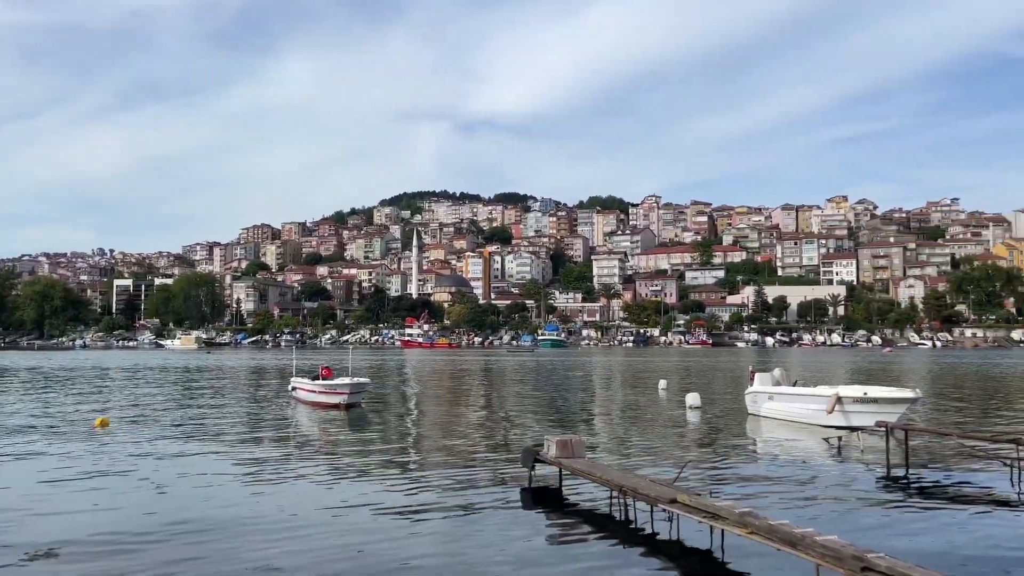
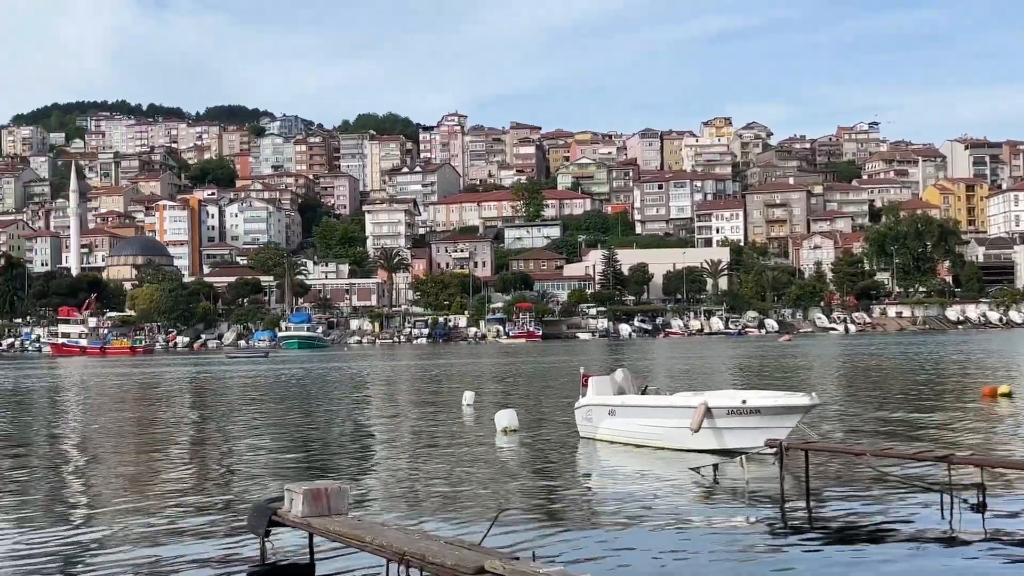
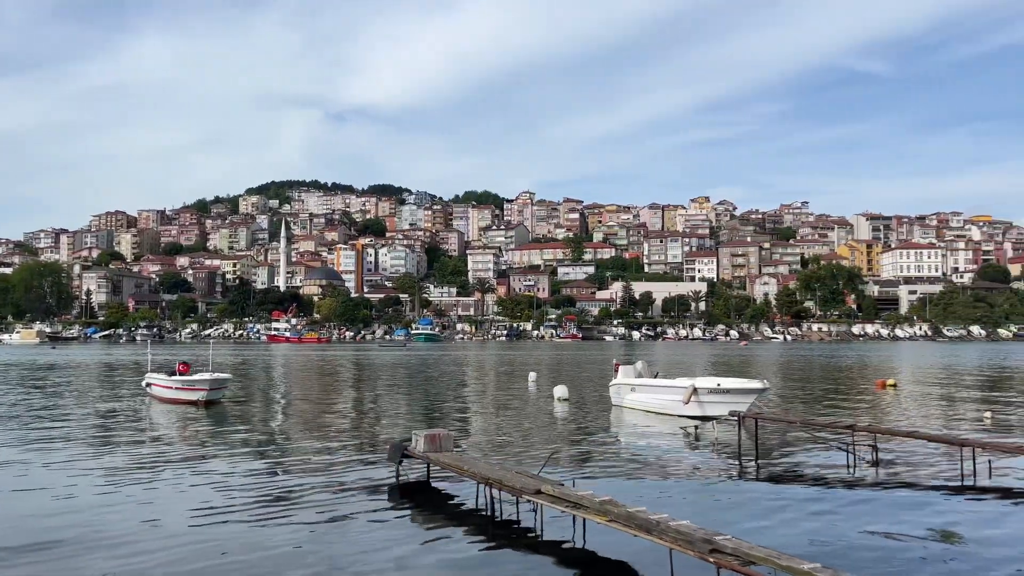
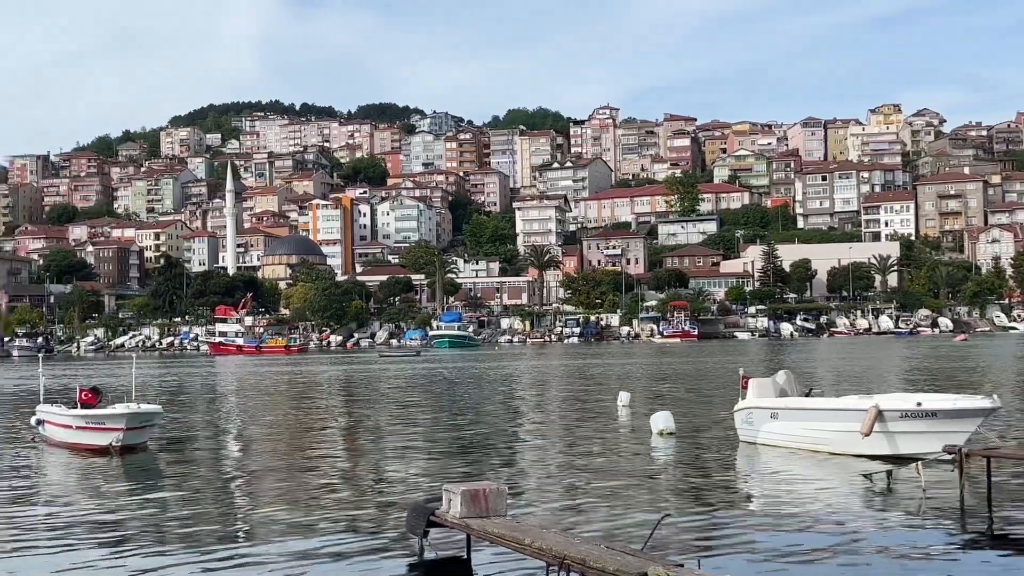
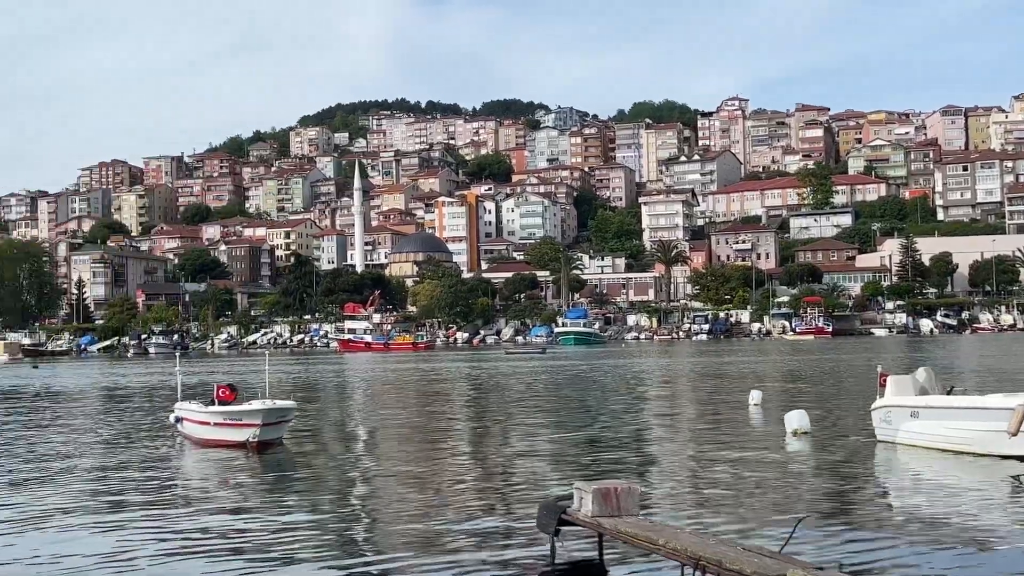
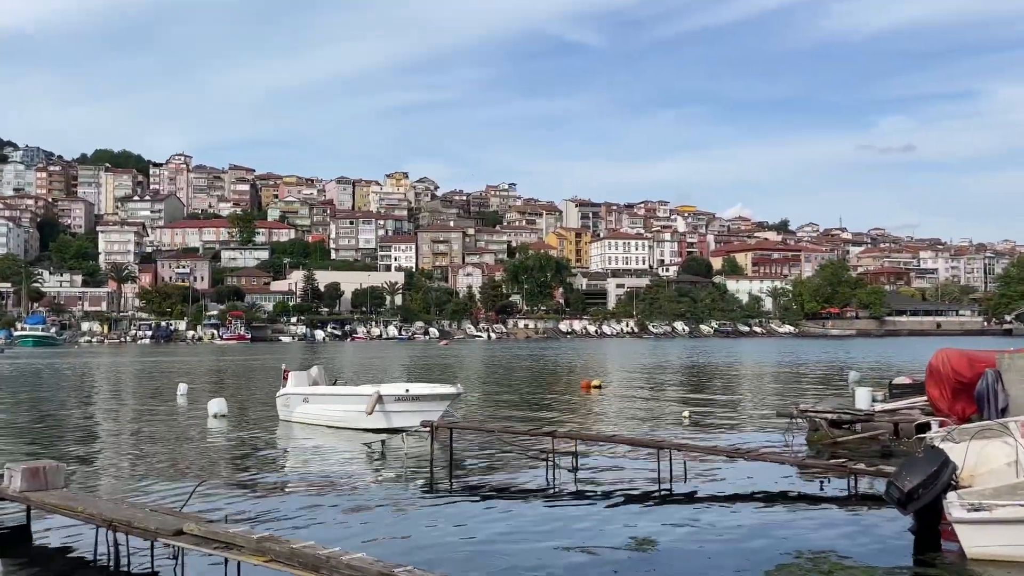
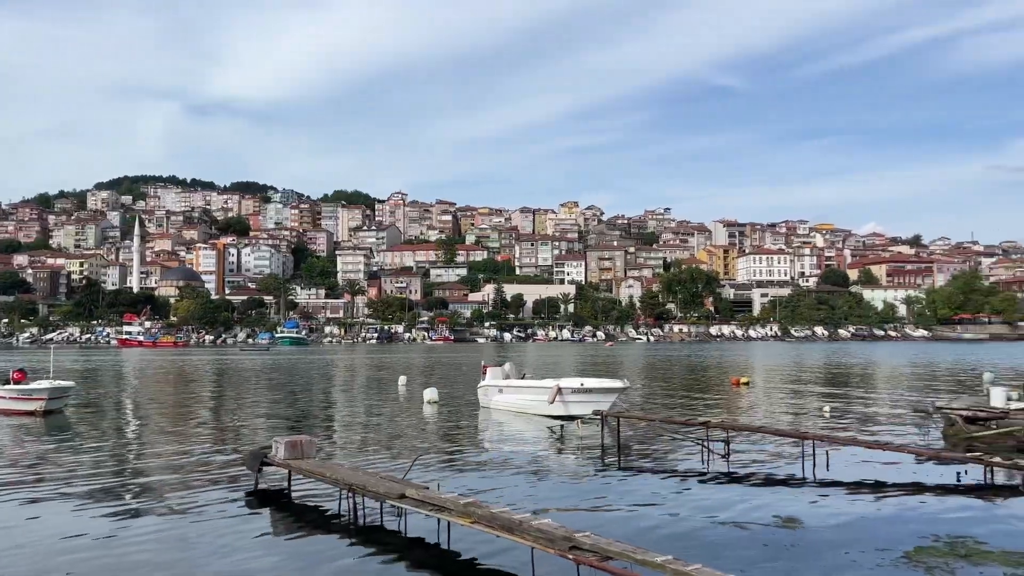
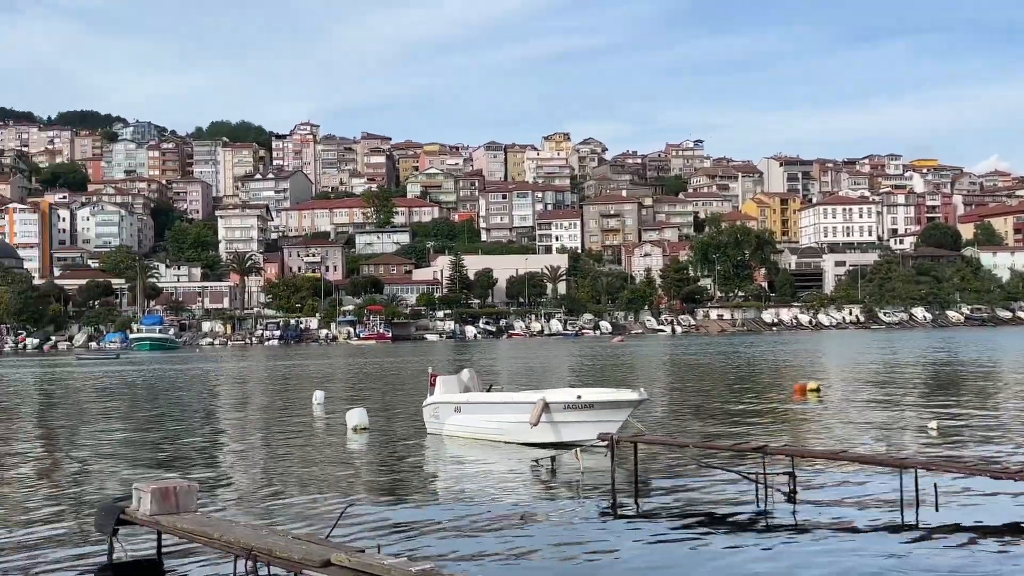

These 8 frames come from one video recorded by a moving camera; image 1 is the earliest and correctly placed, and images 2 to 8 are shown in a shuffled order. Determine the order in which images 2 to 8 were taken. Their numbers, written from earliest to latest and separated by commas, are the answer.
3, 7, 6, 8, 2, 4, 5
